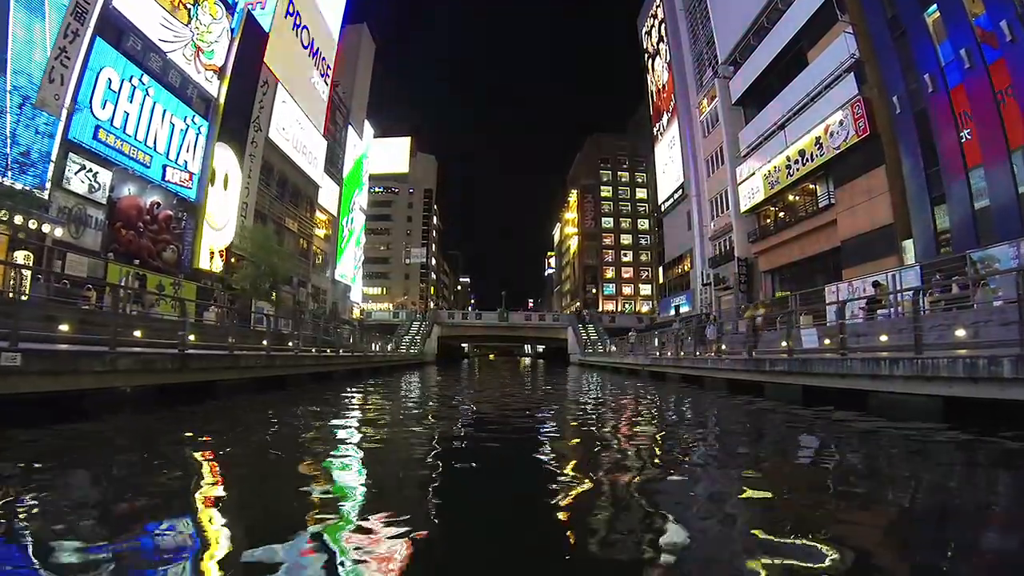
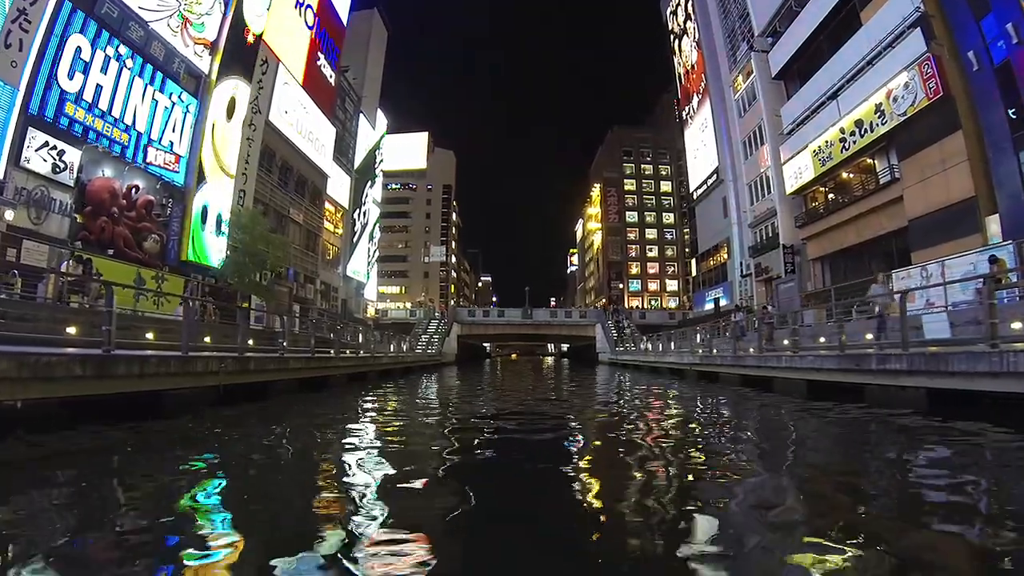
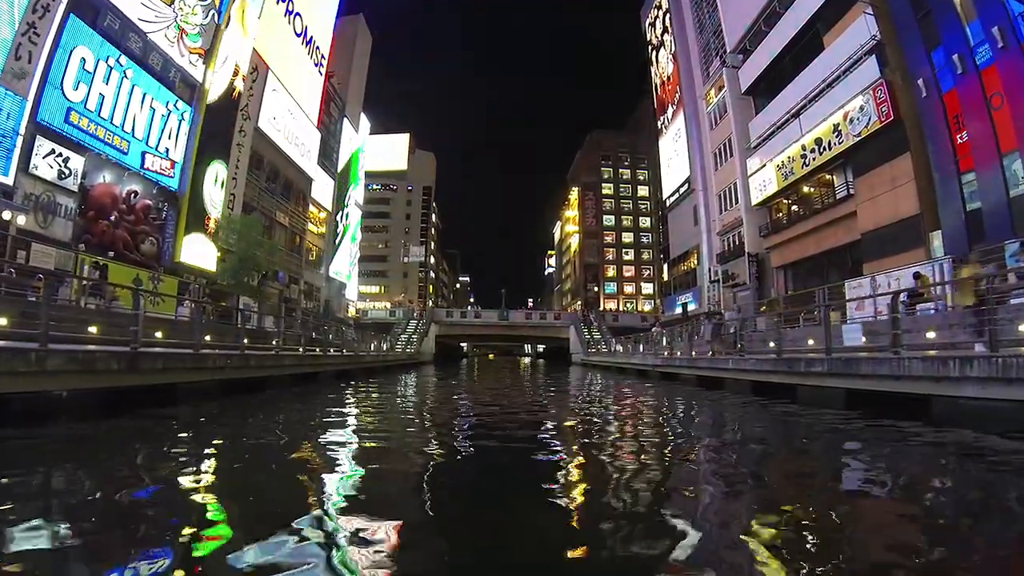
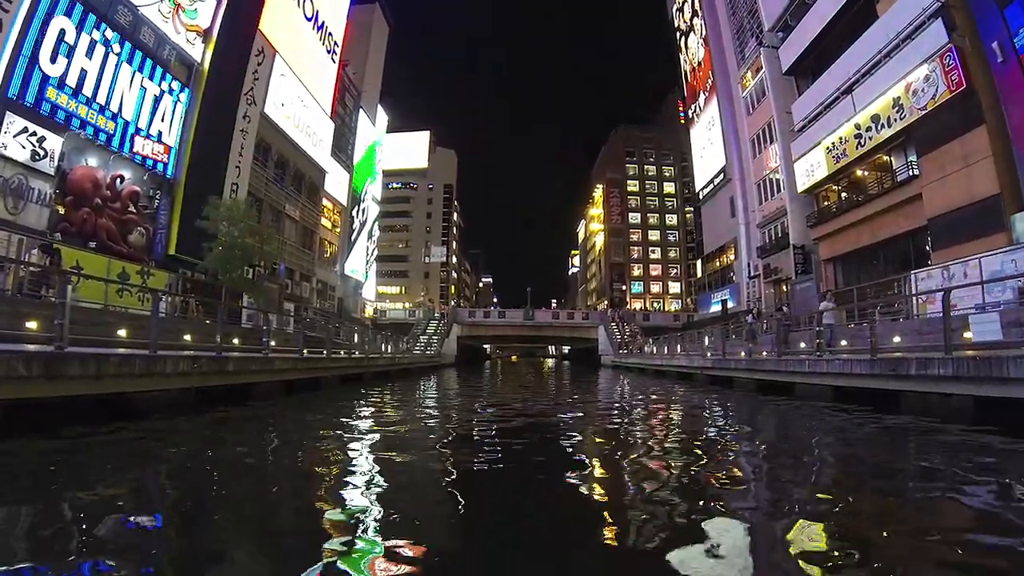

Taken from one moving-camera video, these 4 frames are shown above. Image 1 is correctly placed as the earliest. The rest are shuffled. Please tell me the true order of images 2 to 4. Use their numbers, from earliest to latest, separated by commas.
3, 2, 4
